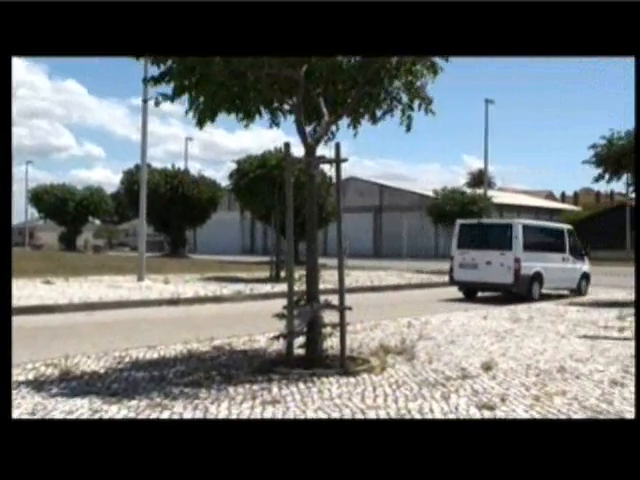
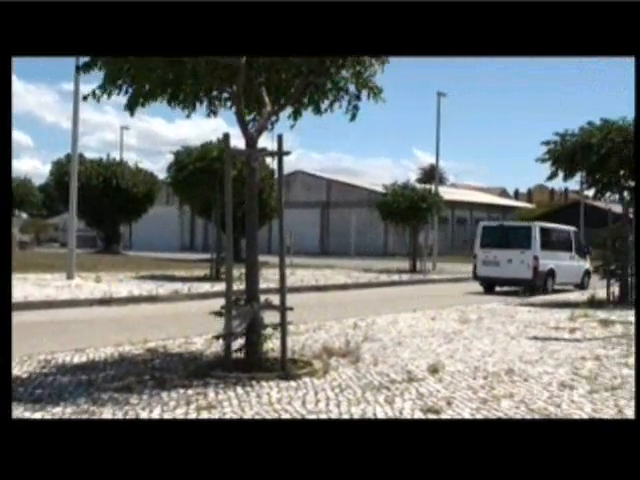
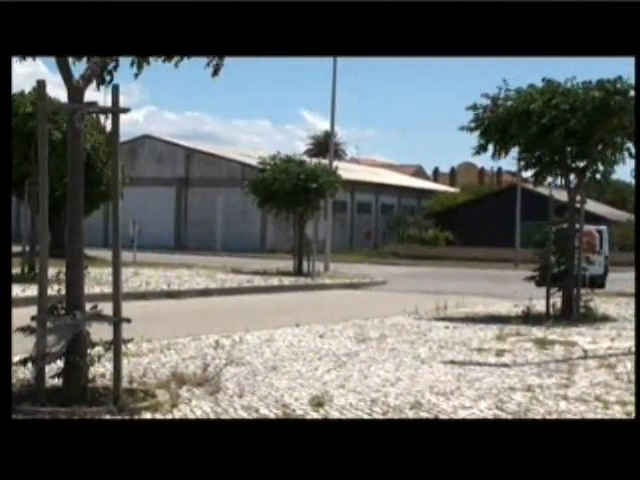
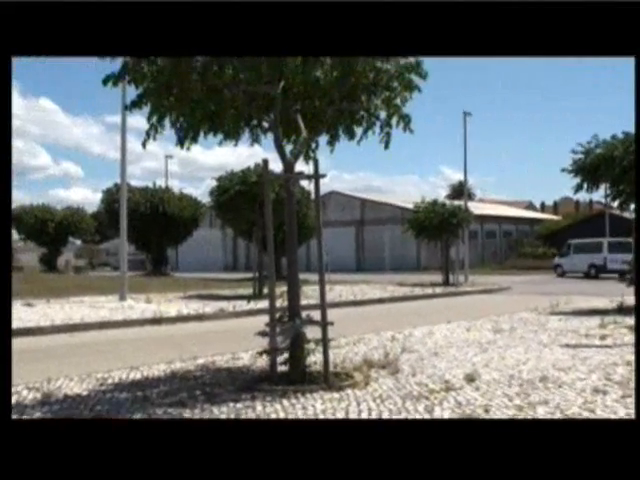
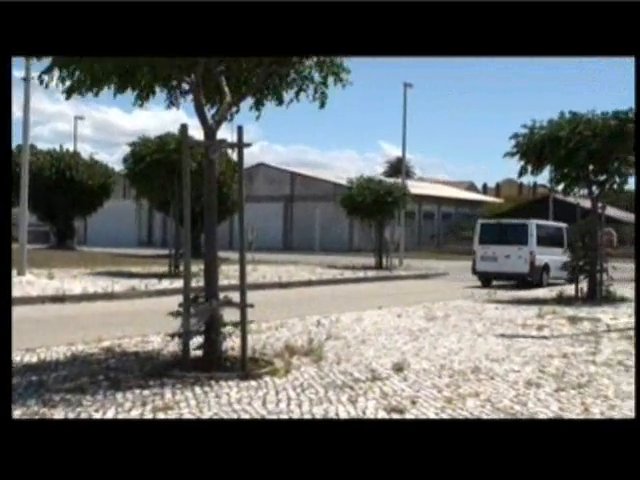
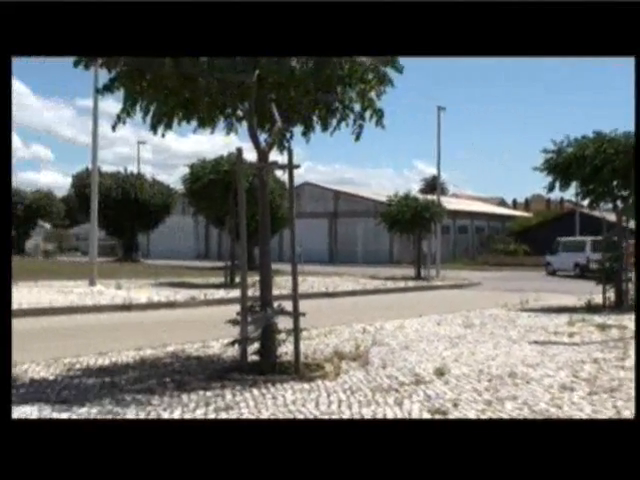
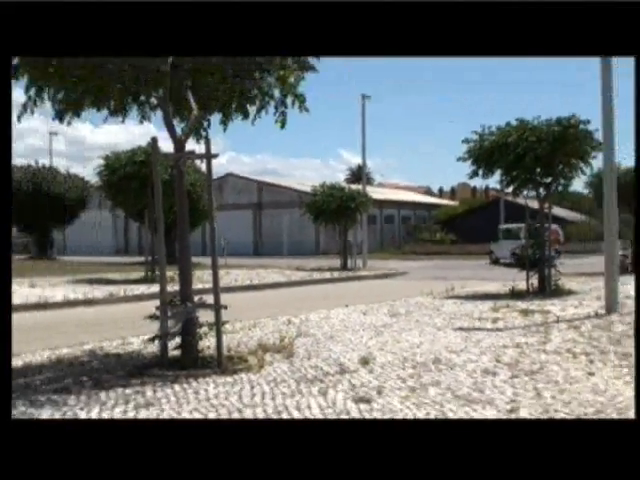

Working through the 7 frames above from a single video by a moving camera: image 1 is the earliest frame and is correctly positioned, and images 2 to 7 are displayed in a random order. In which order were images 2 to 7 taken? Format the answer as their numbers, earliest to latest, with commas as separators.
2, 5, 3, 7, 6, 4
